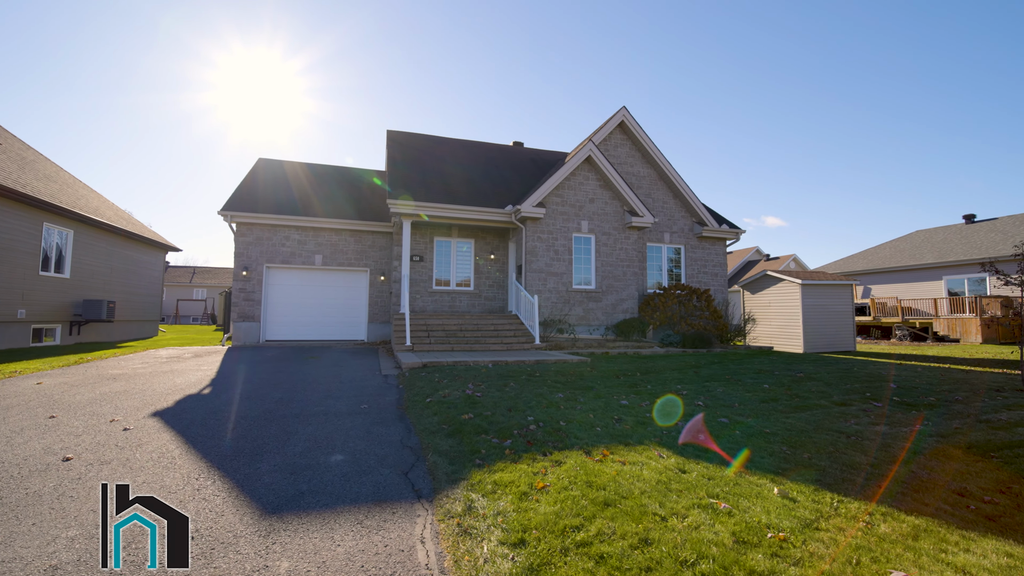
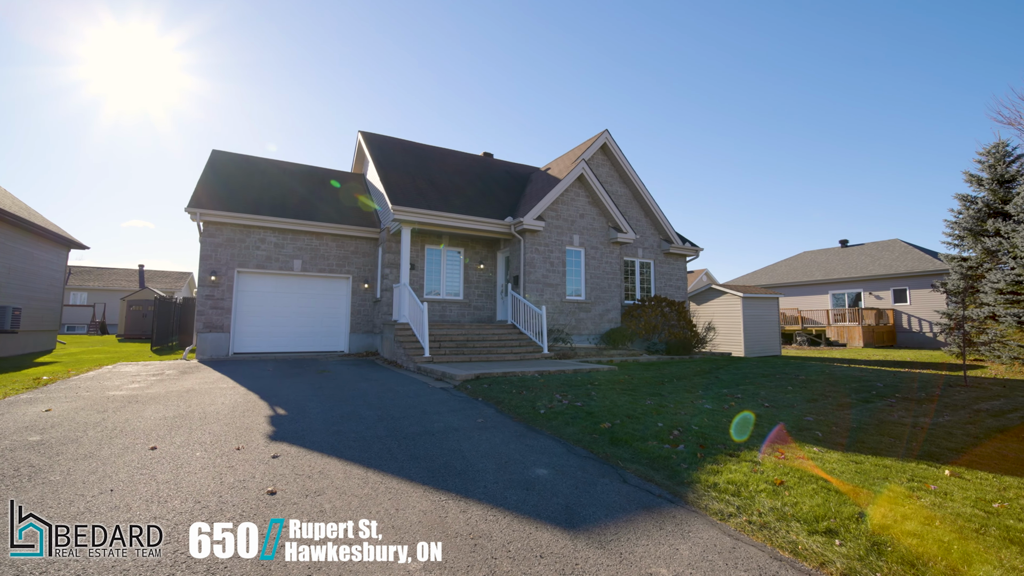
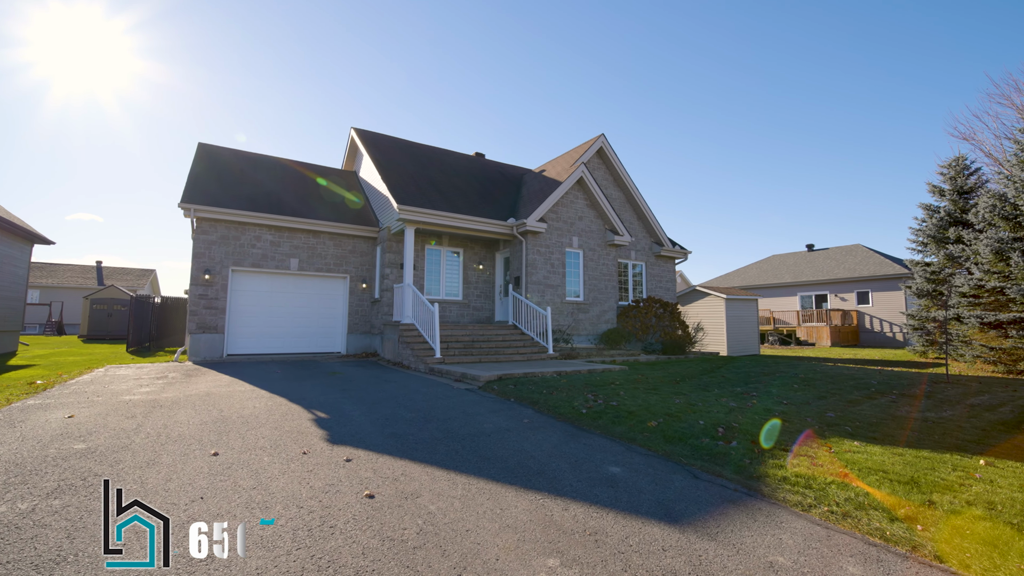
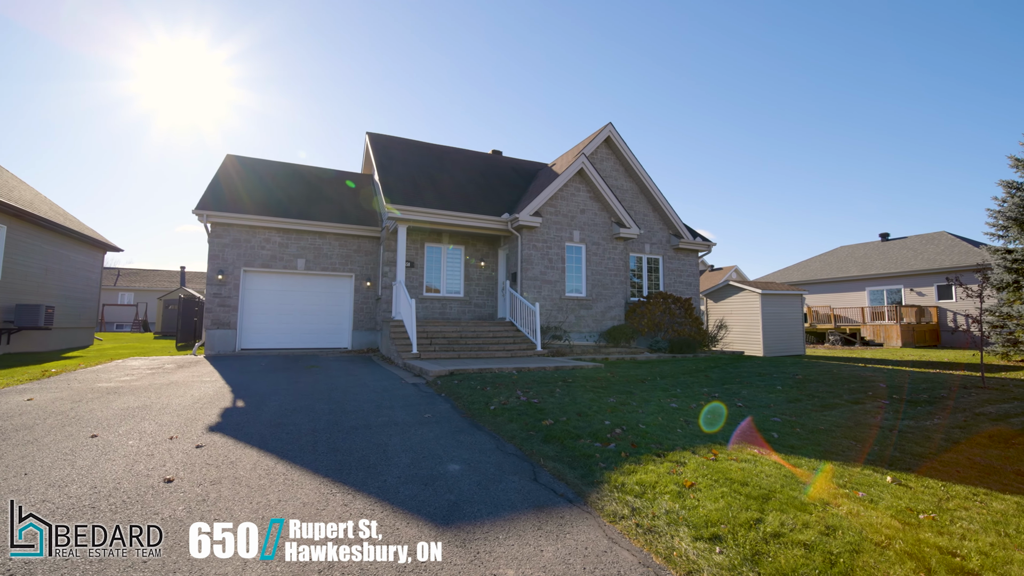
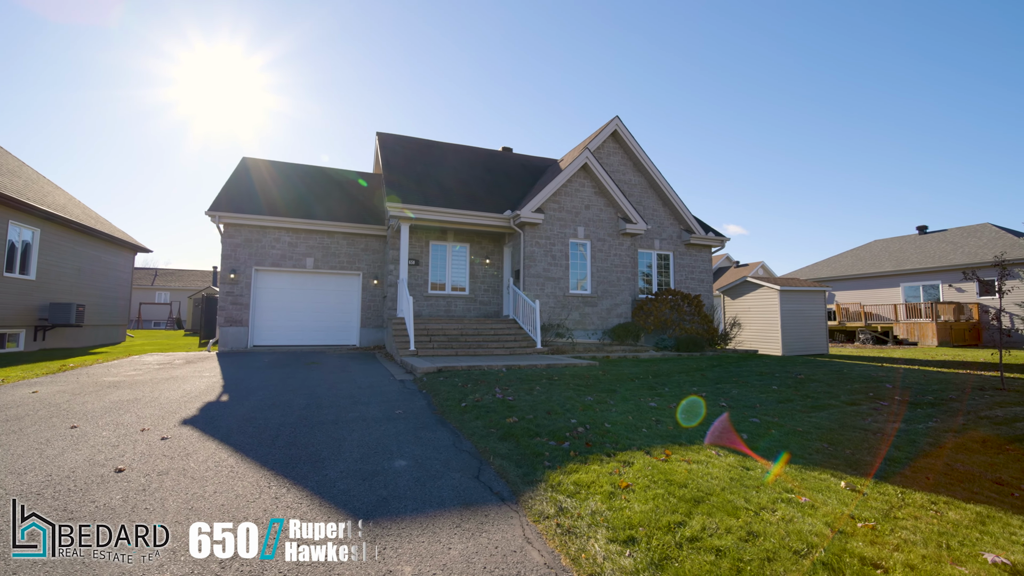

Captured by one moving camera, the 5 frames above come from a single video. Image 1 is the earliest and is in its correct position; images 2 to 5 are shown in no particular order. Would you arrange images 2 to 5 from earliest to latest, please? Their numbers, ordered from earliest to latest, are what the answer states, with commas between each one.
5, 4, 2, 3
